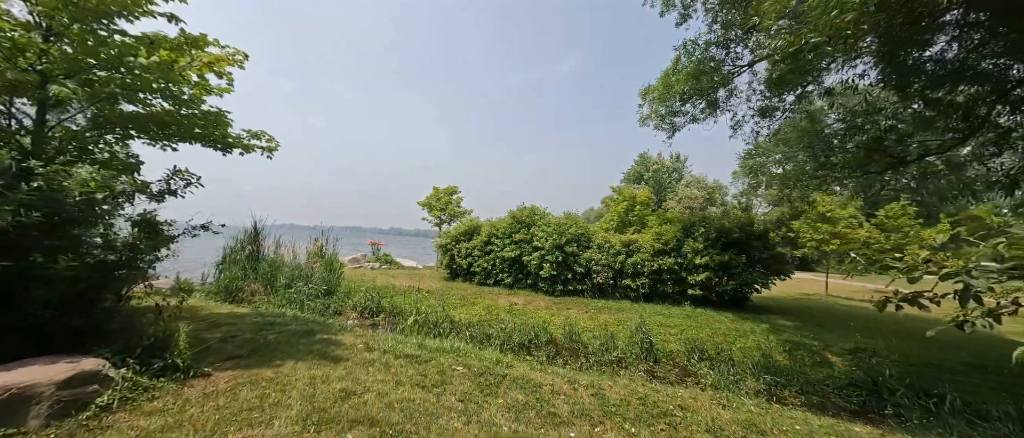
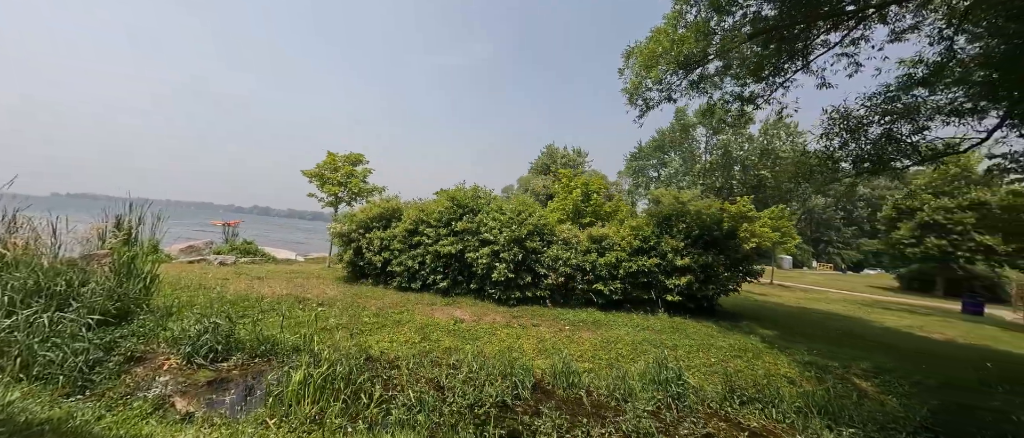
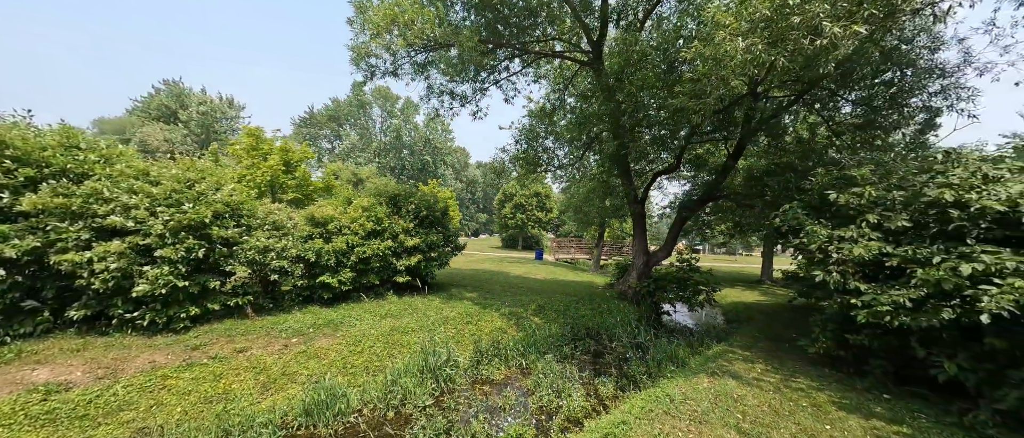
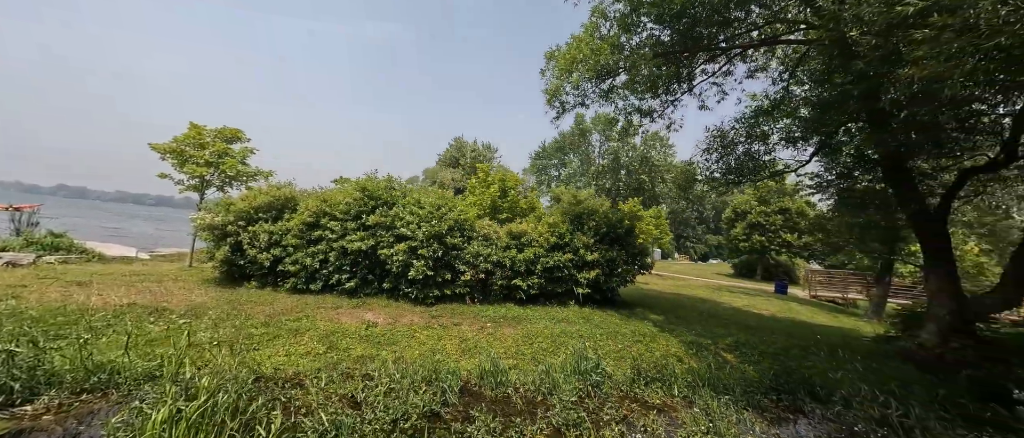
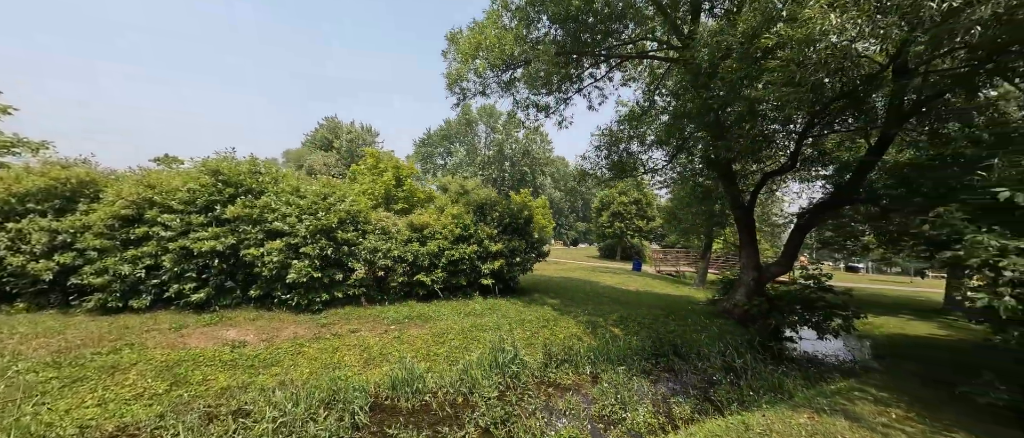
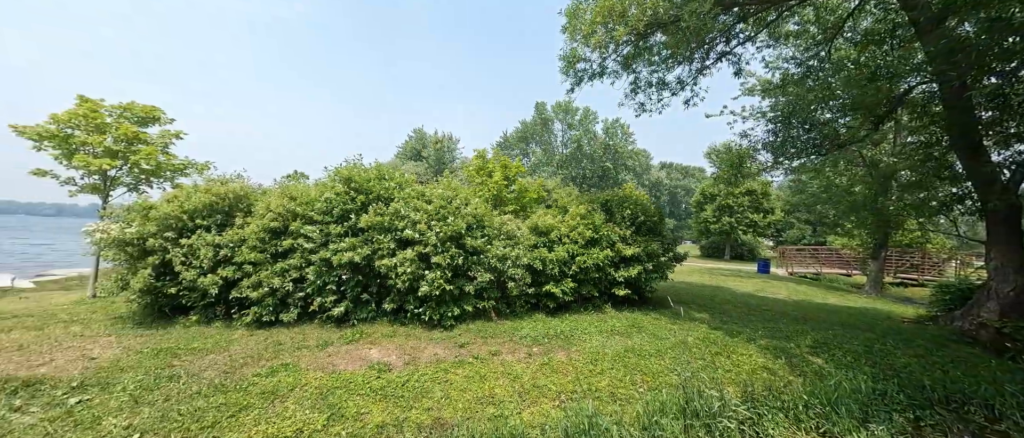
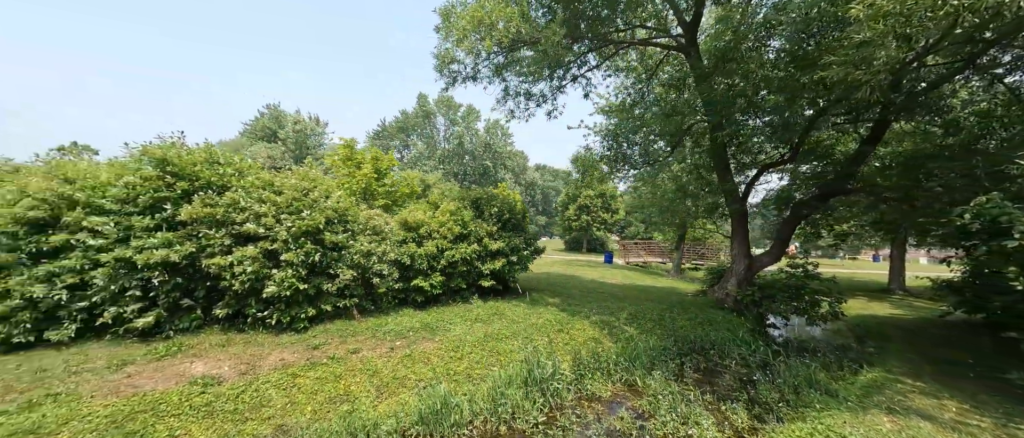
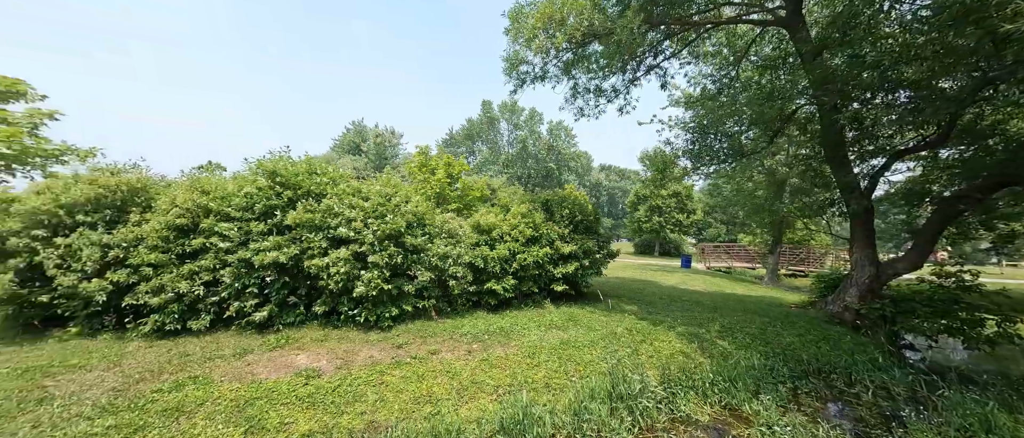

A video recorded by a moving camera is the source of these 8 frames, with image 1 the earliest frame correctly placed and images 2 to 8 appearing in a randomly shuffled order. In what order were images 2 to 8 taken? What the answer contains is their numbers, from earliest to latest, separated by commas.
2, 4, 5, 3, 7, 8, 6
